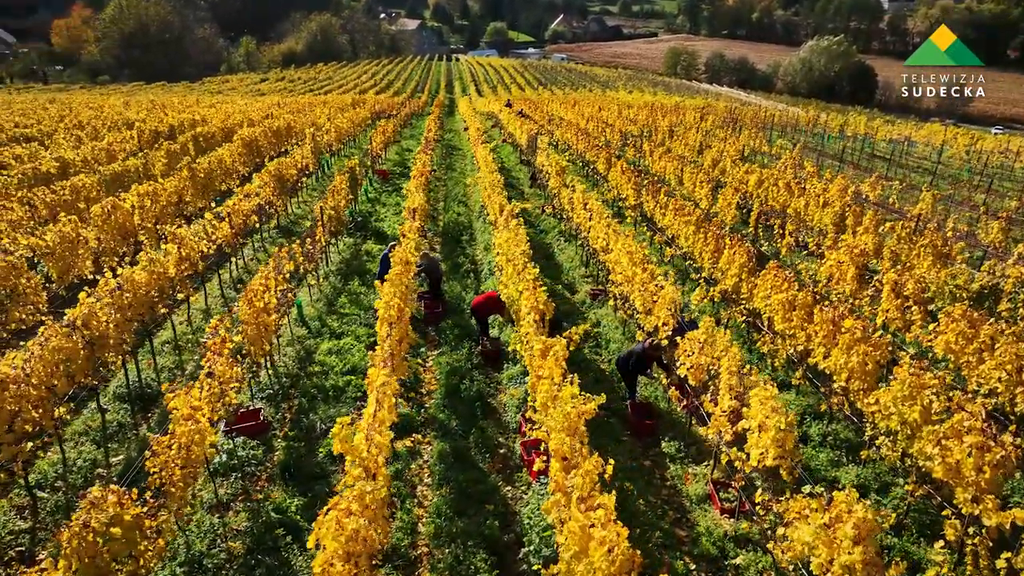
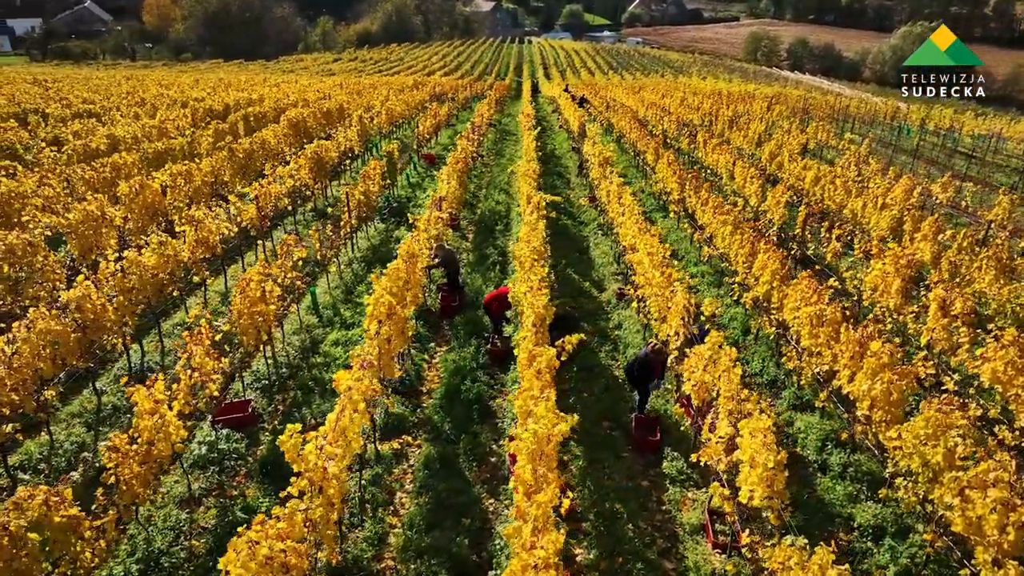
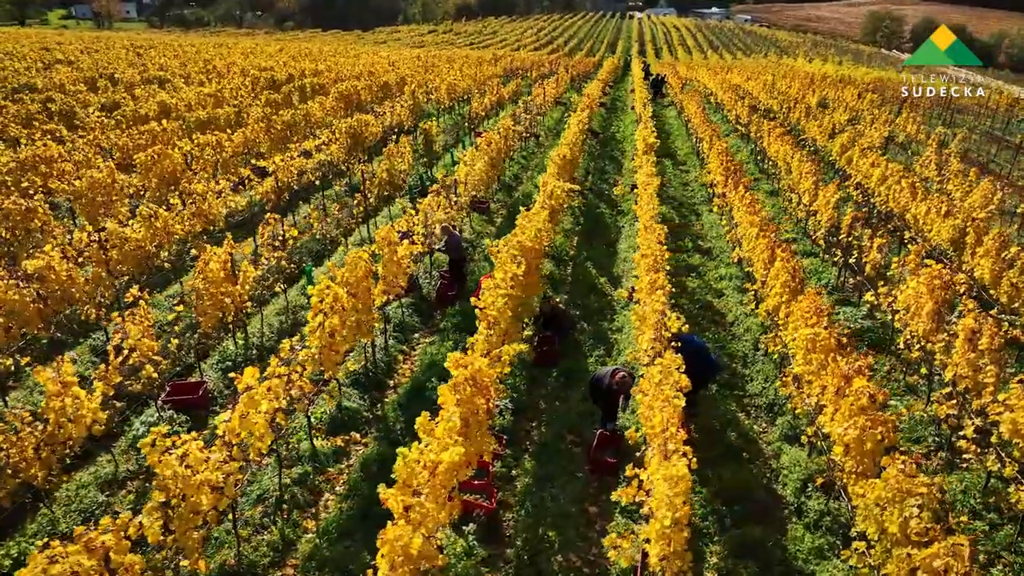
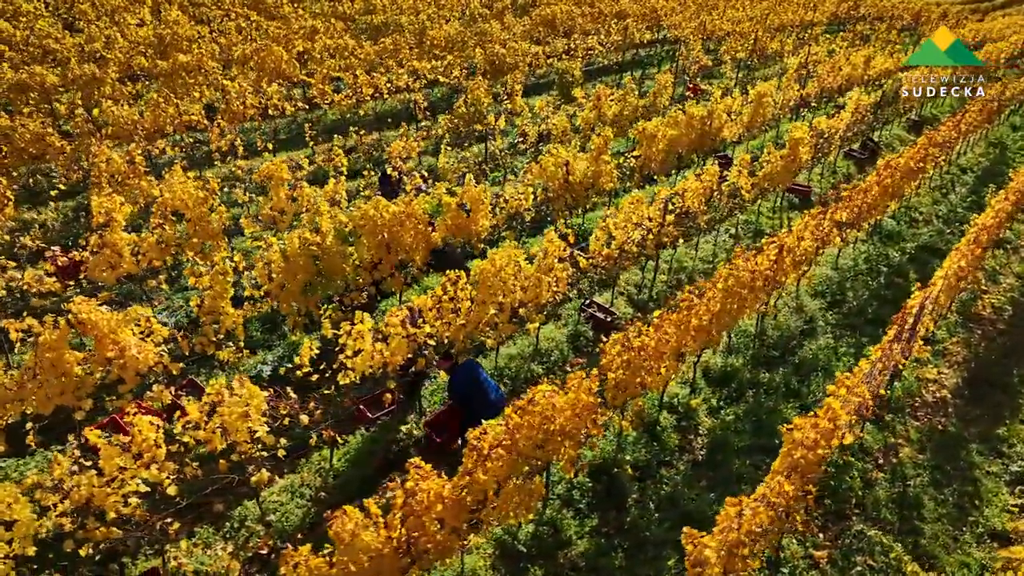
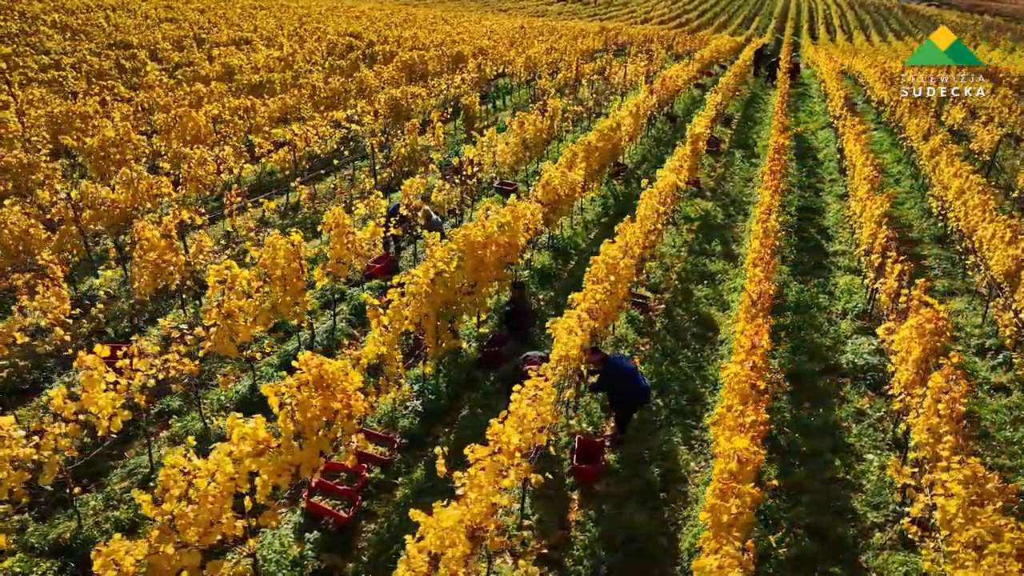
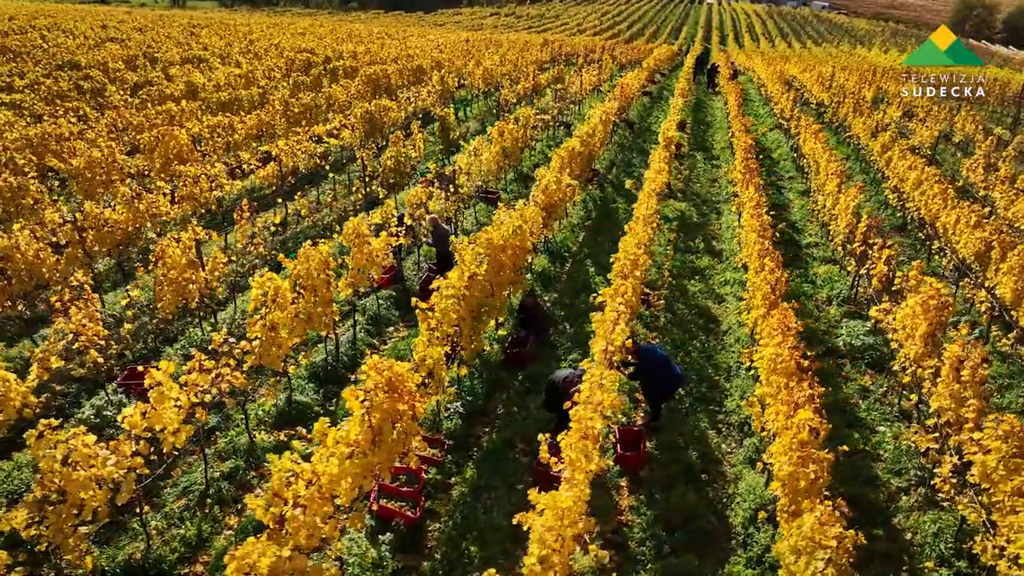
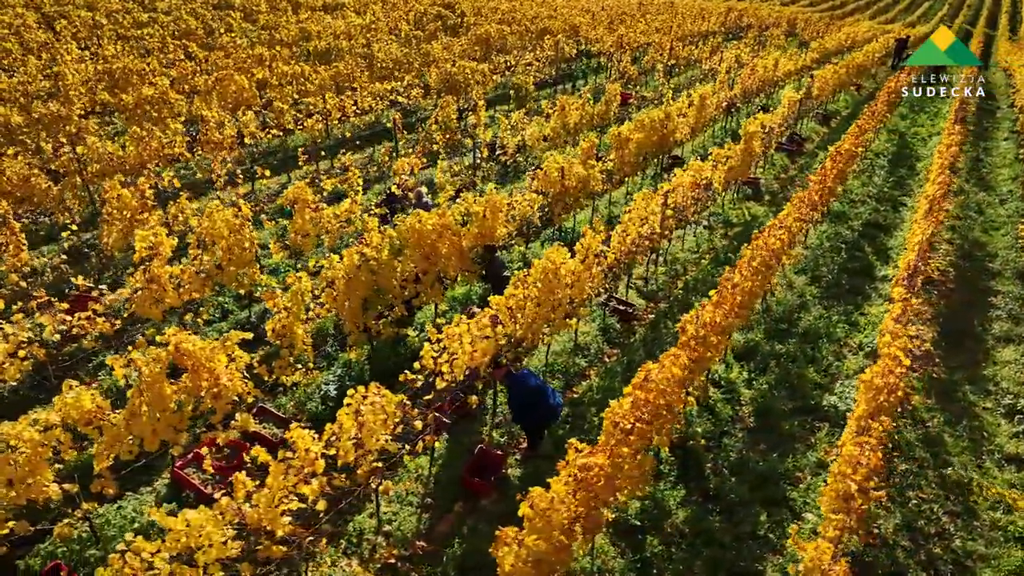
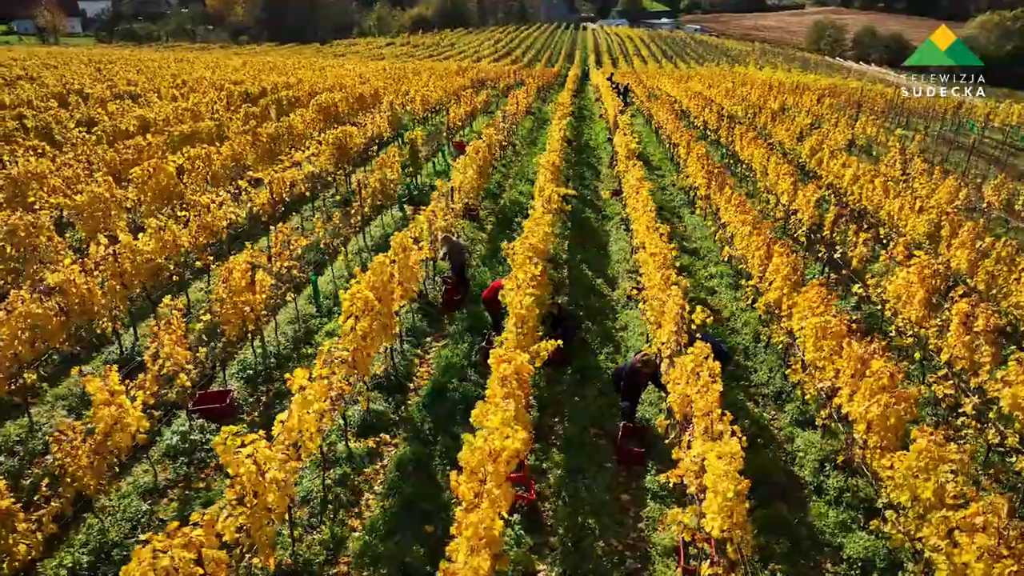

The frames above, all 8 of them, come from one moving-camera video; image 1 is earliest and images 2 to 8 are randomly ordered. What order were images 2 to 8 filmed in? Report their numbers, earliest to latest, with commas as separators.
2, 8, 3, 6, 5, 7, 4
